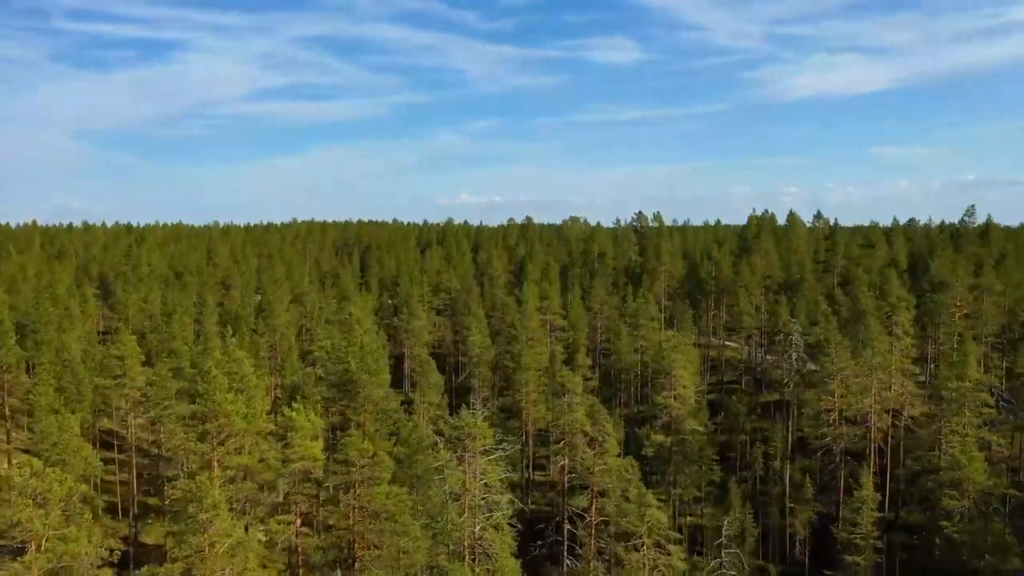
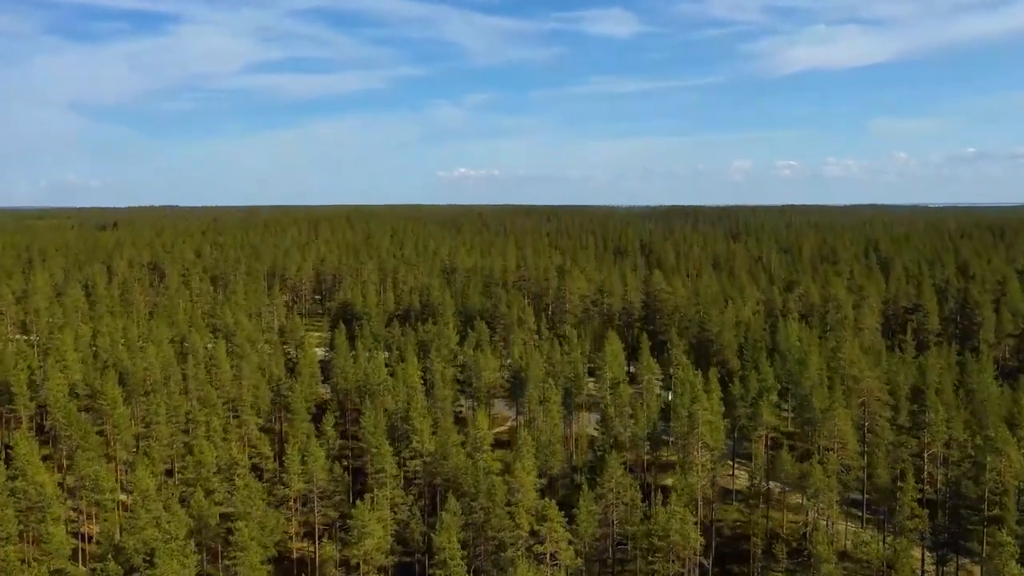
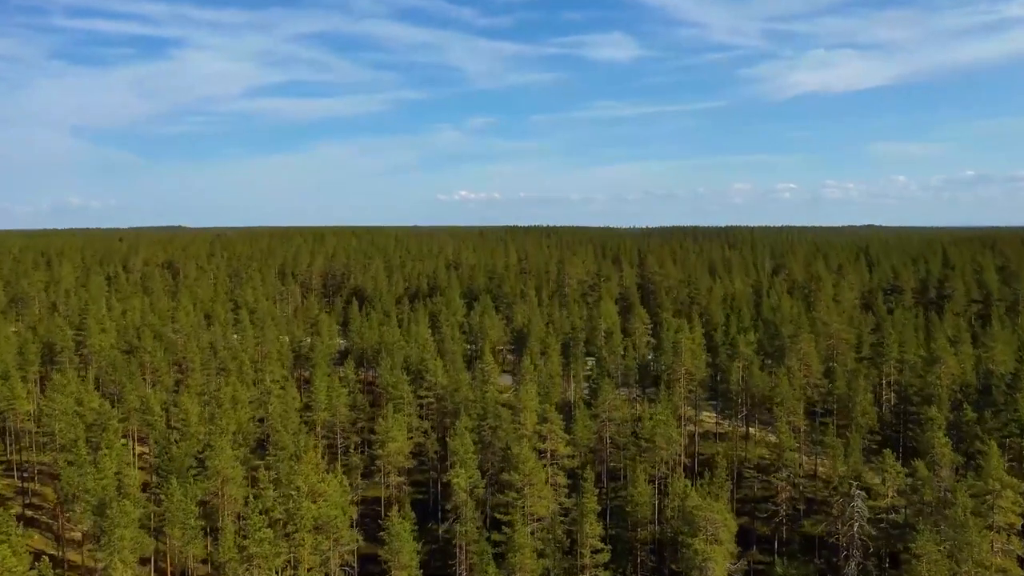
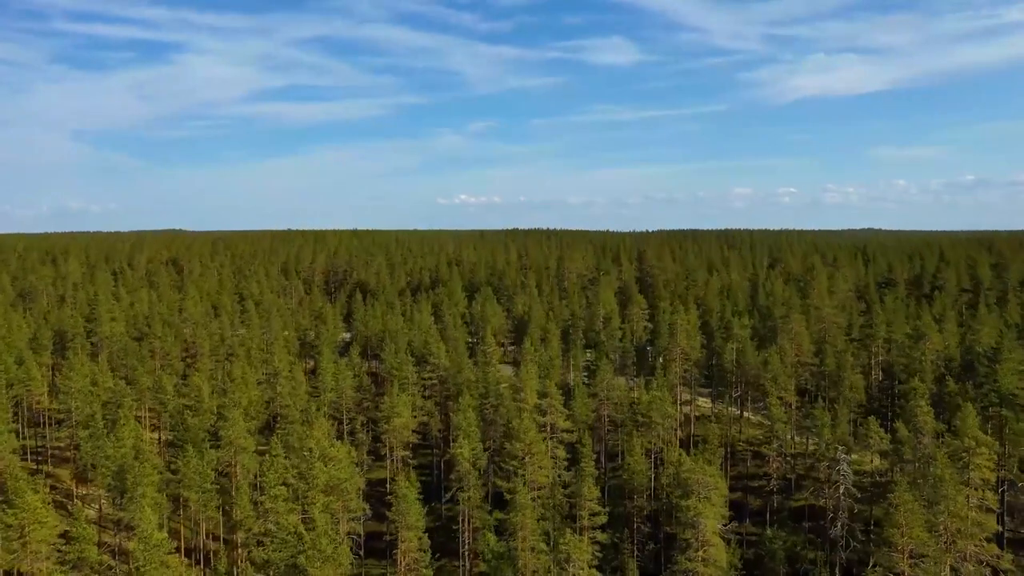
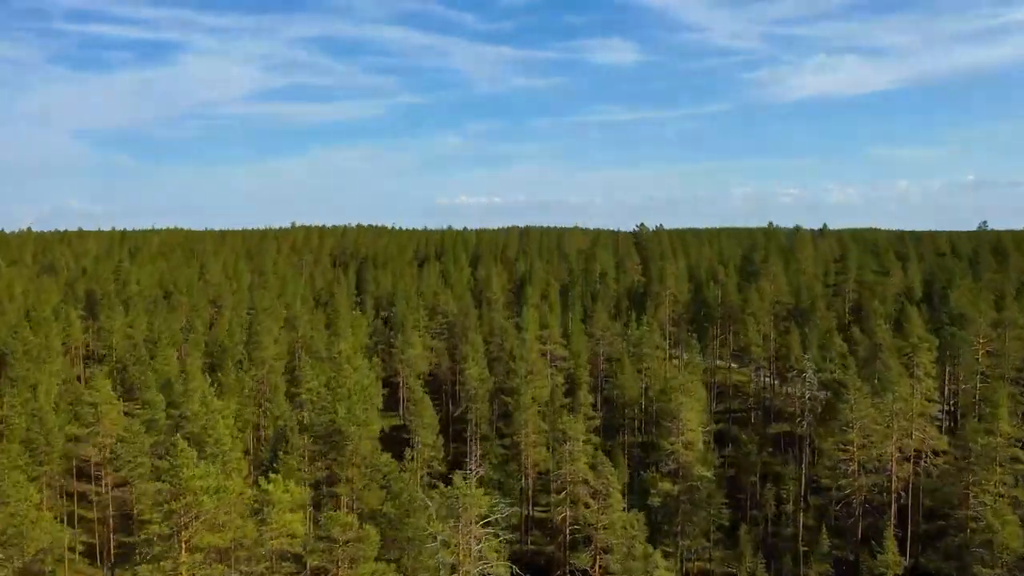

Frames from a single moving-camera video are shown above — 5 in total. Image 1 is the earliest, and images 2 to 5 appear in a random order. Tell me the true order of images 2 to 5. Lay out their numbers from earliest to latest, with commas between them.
5, 4, 3, 2
